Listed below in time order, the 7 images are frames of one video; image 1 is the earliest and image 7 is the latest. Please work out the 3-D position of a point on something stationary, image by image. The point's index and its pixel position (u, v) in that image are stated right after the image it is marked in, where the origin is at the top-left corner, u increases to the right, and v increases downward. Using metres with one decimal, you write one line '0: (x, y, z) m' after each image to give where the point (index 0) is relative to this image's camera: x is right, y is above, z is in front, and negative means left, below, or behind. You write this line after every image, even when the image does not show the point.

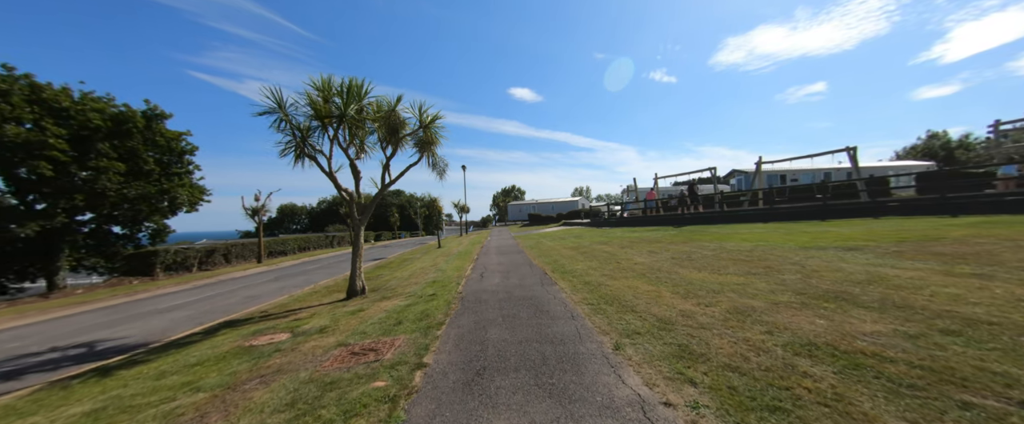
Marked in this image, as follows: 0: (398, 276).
0: (-4.1, -2.3, +10.5) m
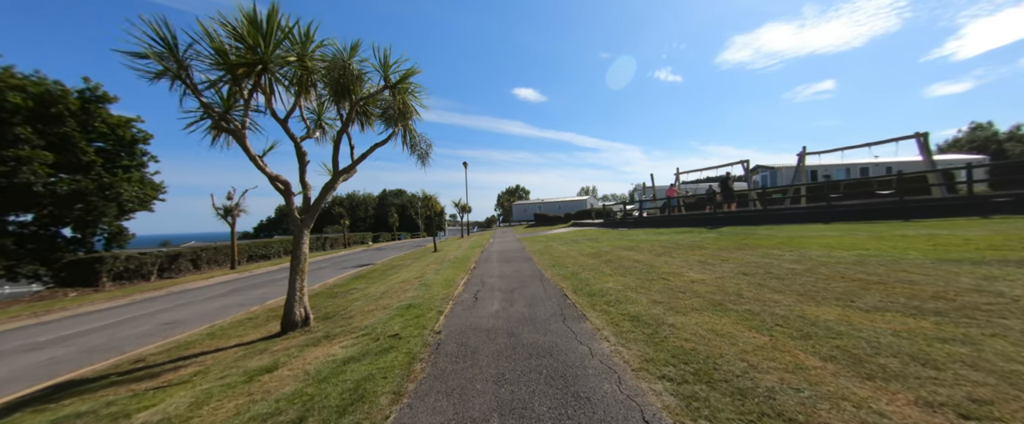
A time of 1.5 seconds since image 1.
0: (-4.0, -2.3, +8.1) m
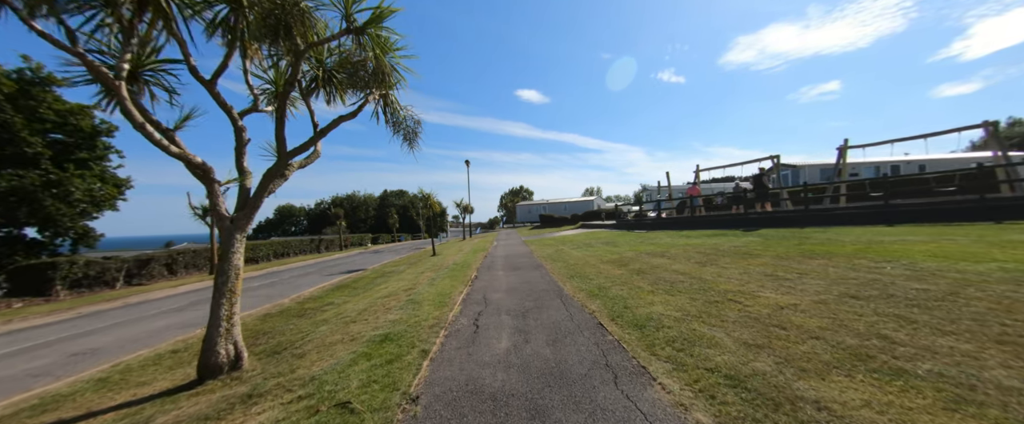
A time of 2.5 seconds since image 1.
0: (-3.7, -2.3, +6.5) m
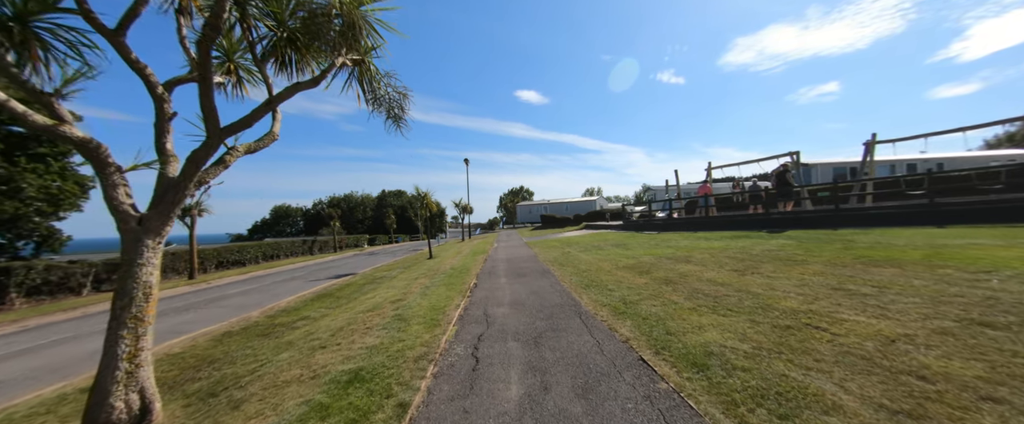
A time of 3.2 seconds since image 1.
0: (-3.6, -2.2, +5.4) m
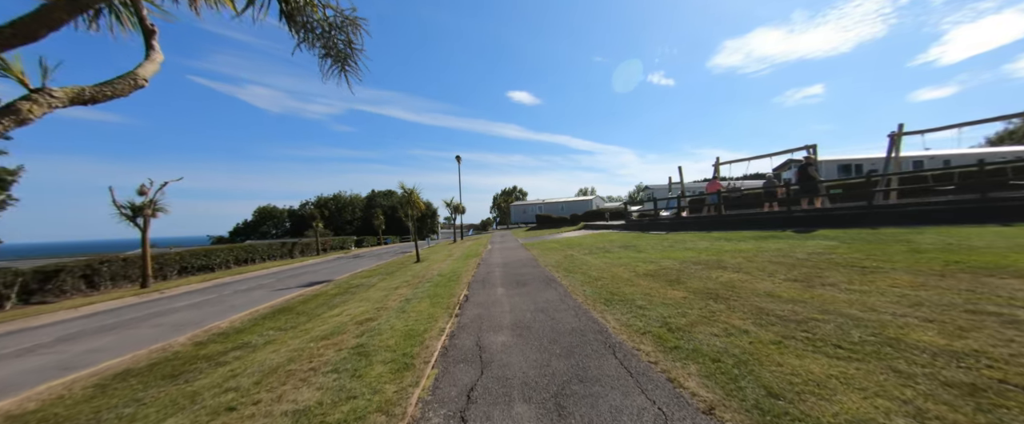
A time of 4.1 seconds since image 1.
0: (-3.6, -2.1, +3.8) m
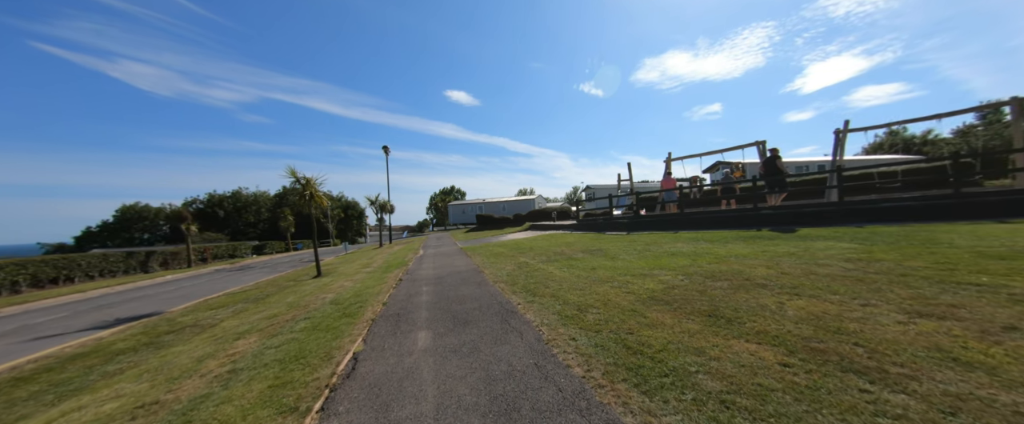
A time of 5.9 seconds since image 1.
0: (-3.8, -2.0, 0.0) m
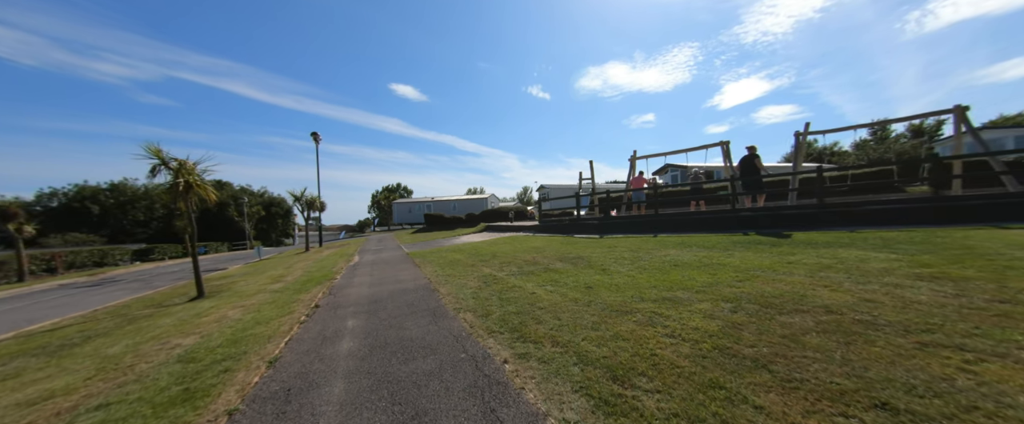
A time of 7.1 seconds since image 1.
0: (-3.0, -2.0, -2.7) m
